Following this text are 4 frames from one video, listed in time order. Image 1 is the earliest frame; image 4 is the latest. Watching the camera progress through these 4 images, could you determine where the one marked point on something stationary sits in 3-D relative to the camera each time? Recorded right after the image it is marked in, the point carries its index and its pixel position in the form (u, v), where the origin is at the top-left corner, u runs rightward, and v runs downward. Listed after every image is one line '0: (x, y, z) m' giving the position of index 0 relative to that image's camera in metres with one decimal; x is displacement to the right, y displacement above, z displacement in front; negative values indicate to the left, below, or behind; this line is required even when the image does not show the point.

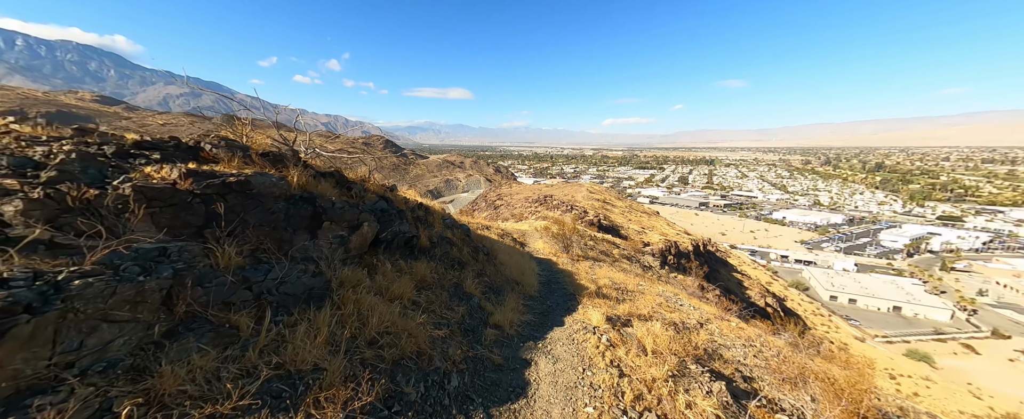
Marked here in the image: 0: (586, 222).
0: (+4.6, -0.7, +18.5) m
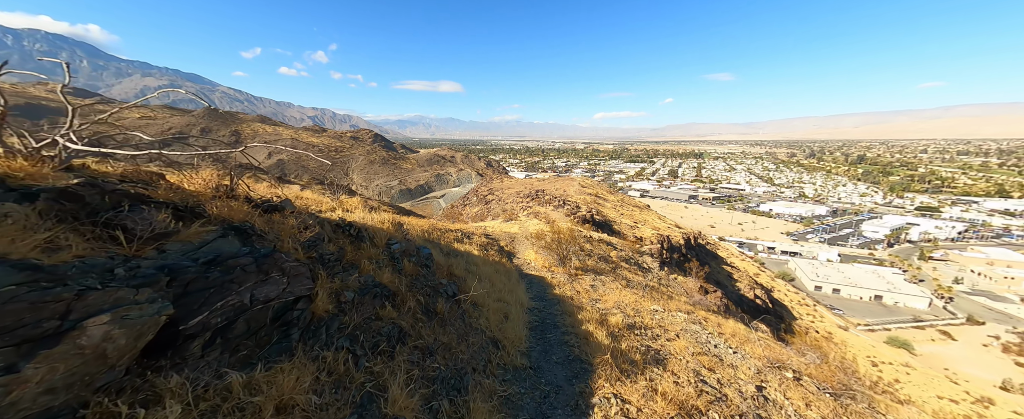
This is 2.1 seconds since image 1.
0: (+4.0, -0.5, +18.0) m
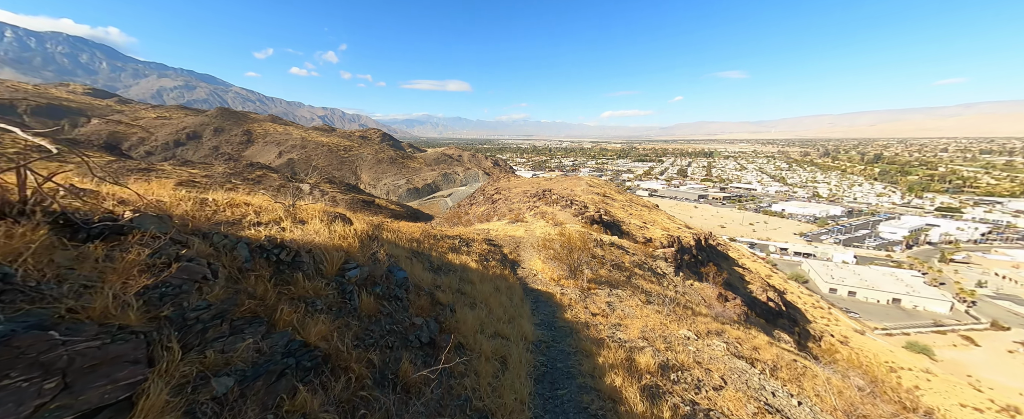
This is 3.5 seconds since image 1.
0: (+4.5, -0.5, +17.6) m
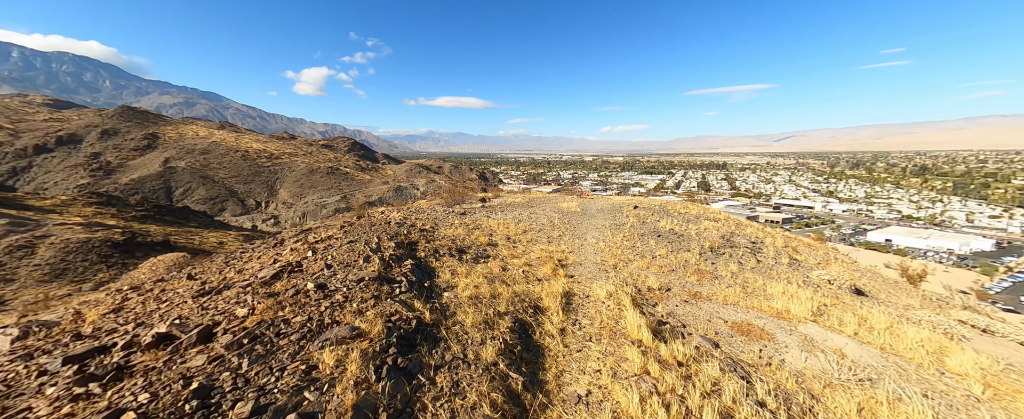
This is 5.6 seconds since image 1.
0: (+6.2, -1.6, +13.2) m
